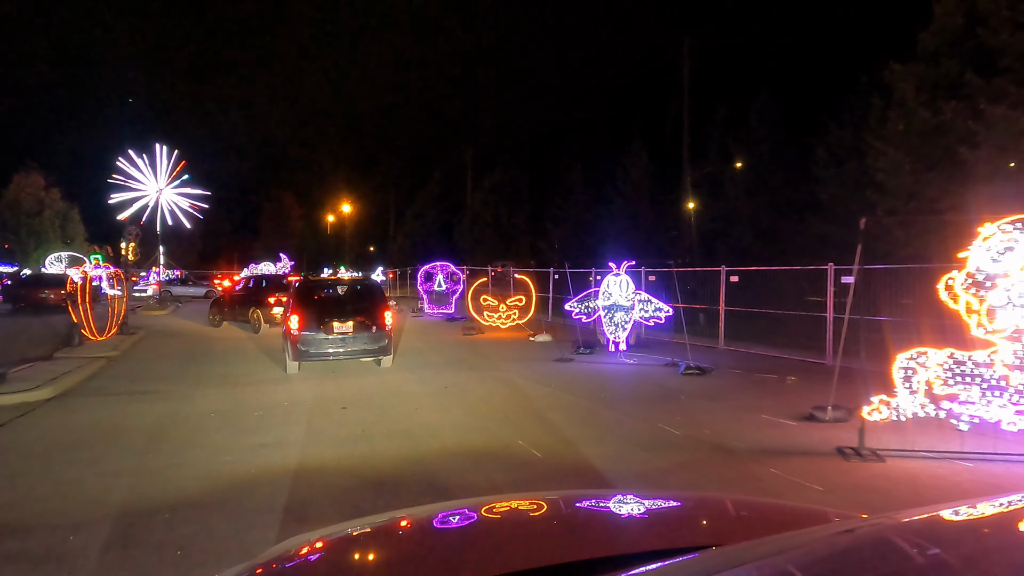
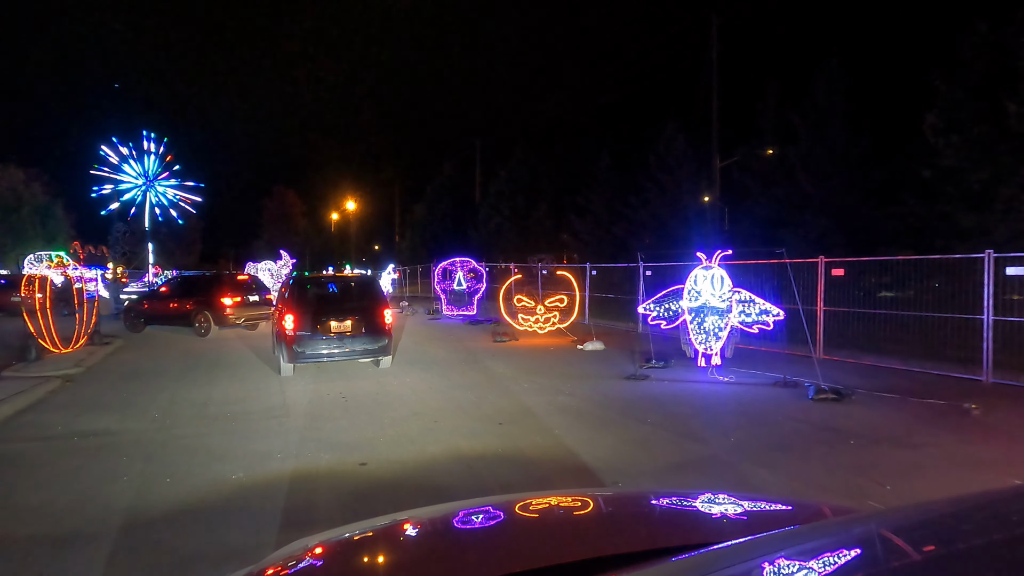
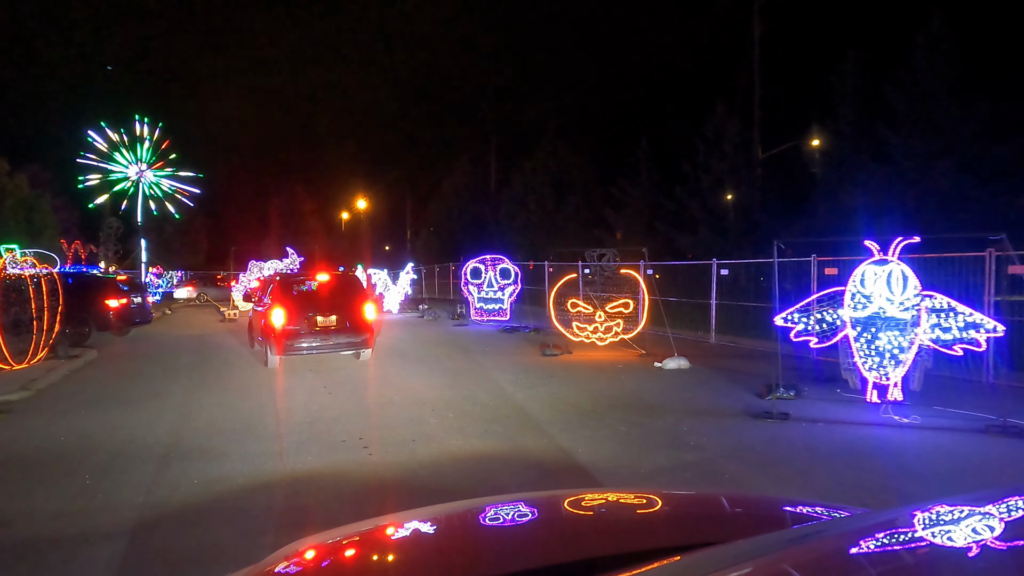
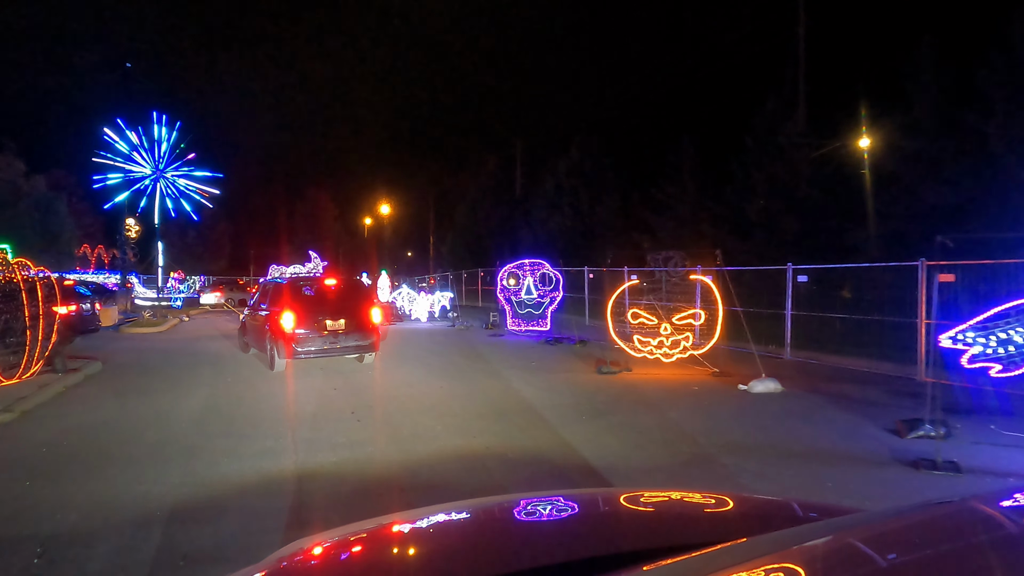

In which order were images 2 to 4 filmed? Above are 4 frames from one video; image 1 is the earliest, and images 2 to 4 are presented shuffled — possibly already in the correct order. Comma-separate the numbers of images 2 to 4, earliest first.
2, 3, 4
